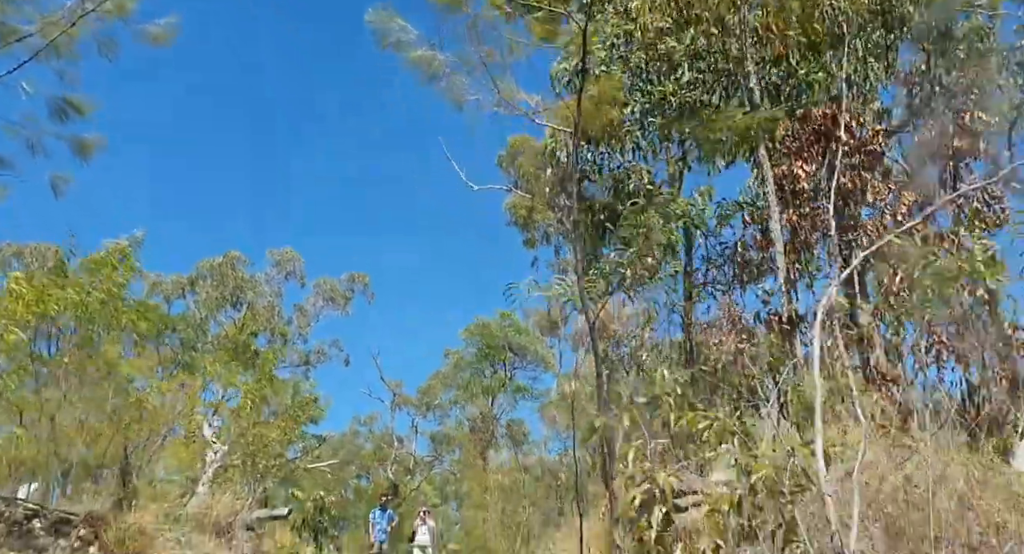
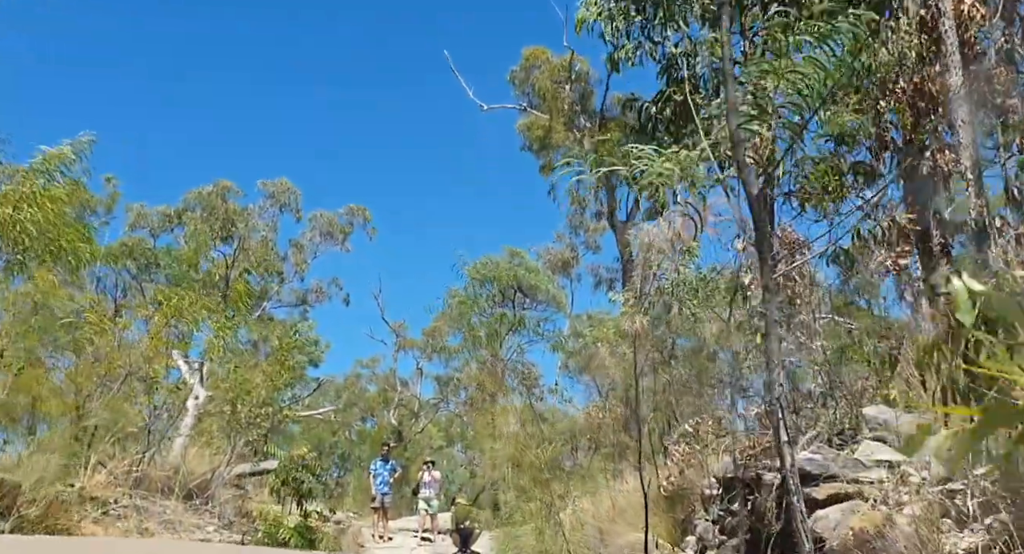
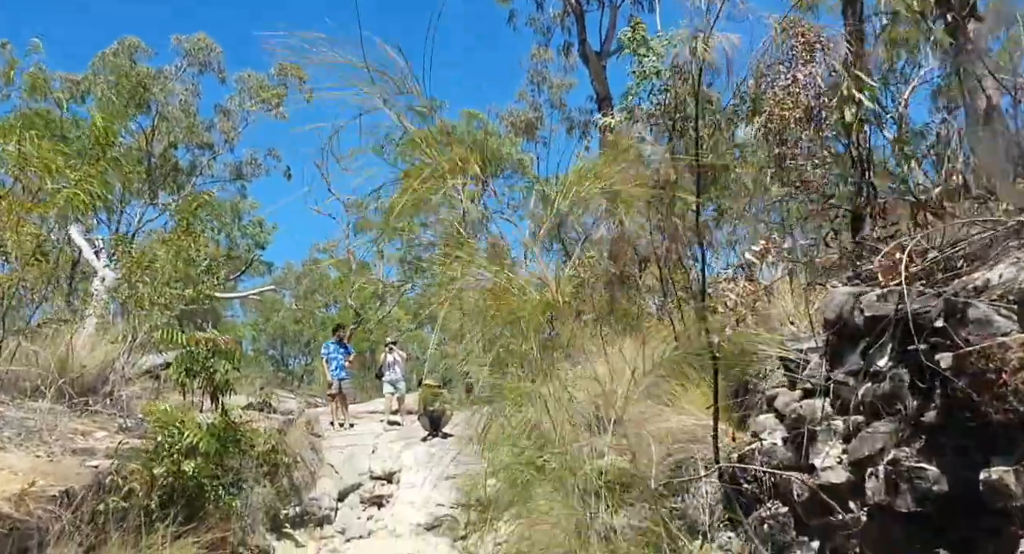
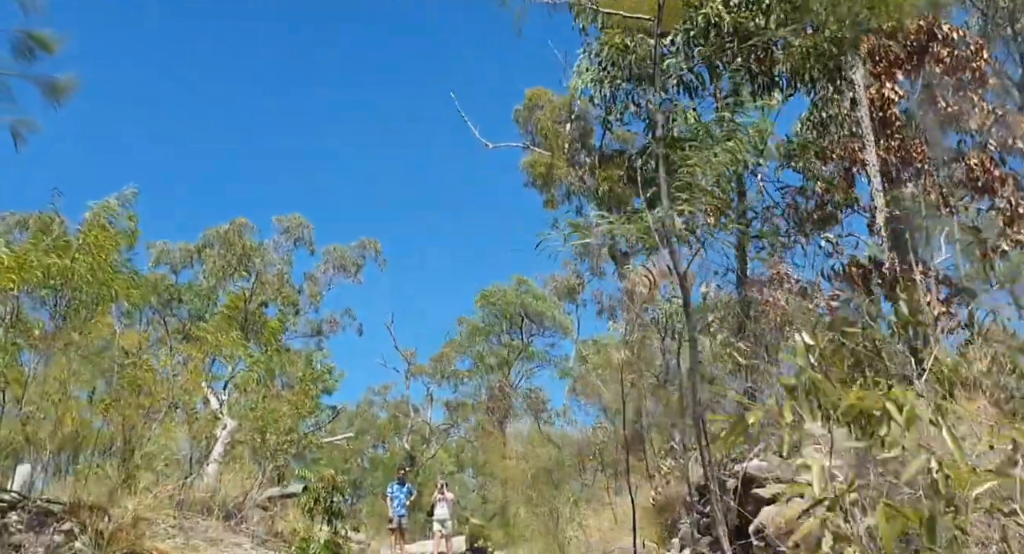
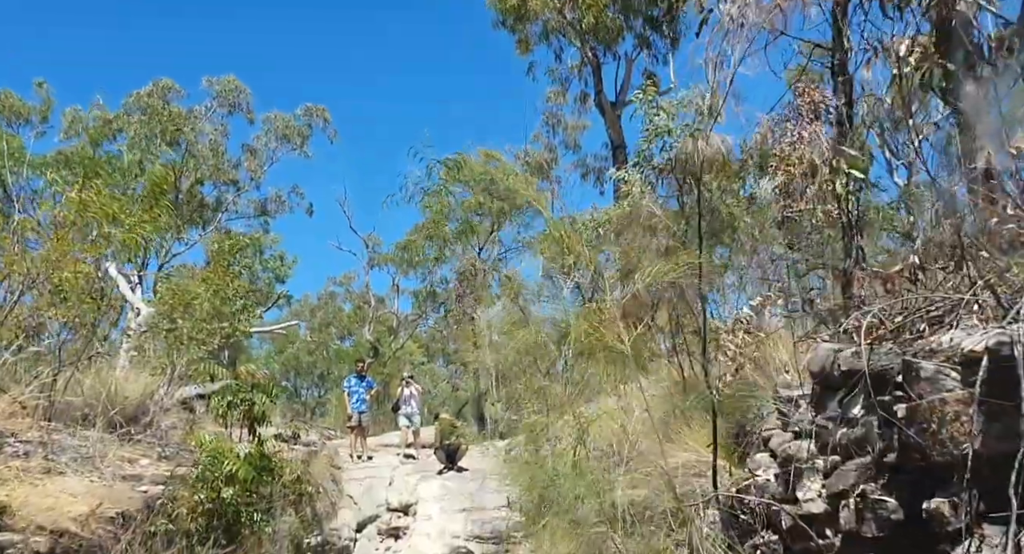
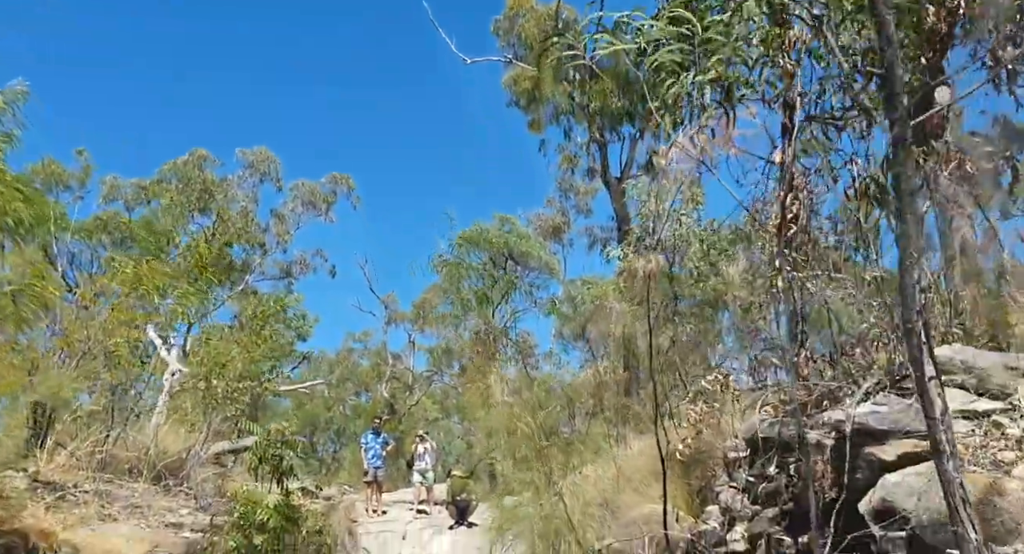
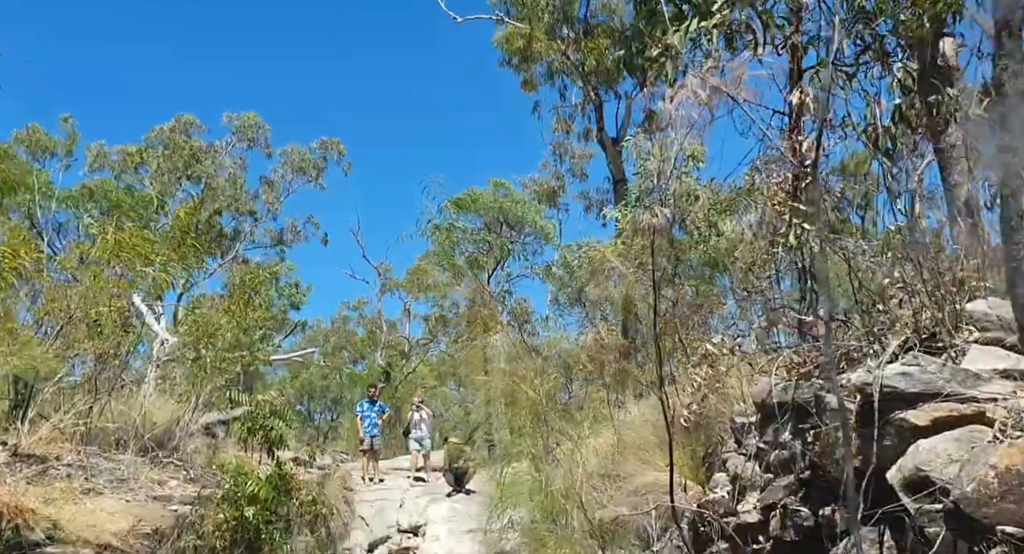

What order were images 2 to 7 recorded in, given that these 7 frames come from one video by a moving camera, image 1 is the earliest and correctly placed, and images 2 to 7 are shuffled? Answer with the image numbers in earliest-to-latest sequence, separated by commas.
4, 2, 6, 7, 5, 3
